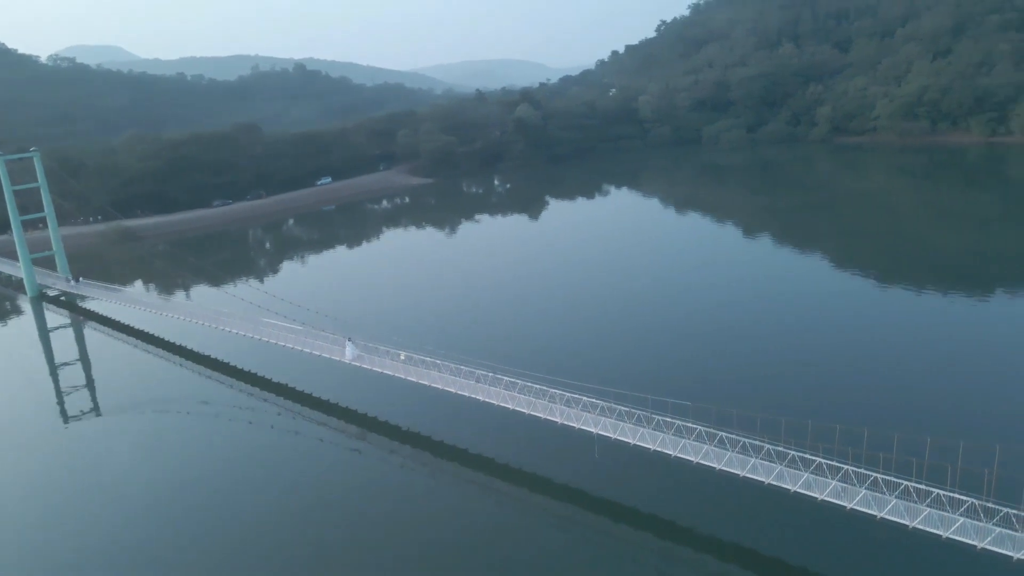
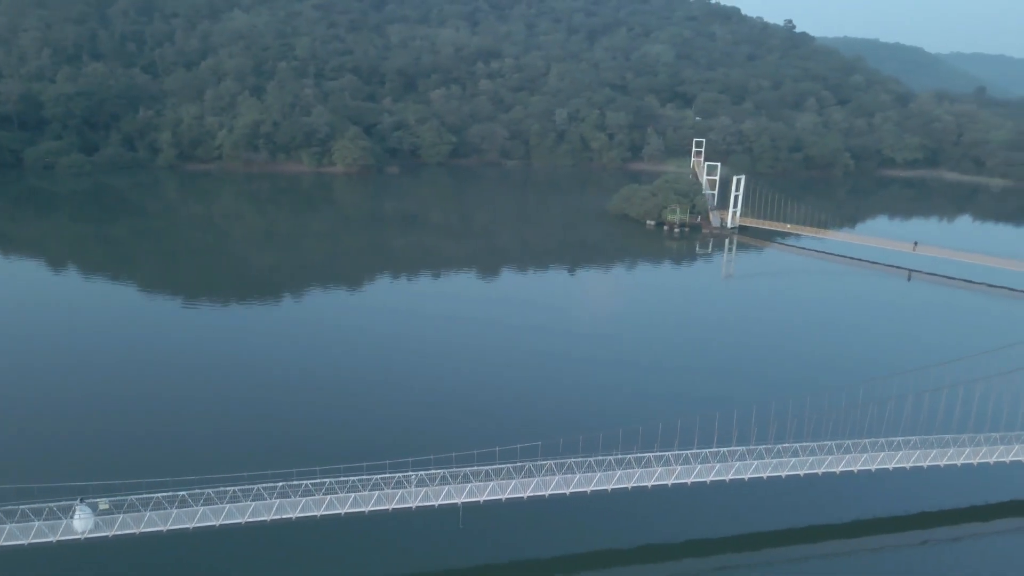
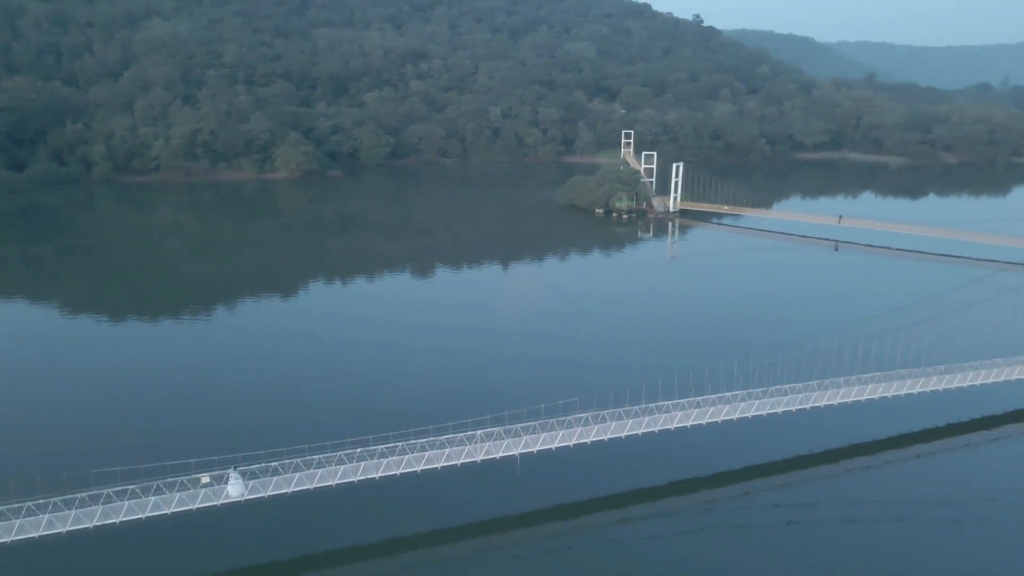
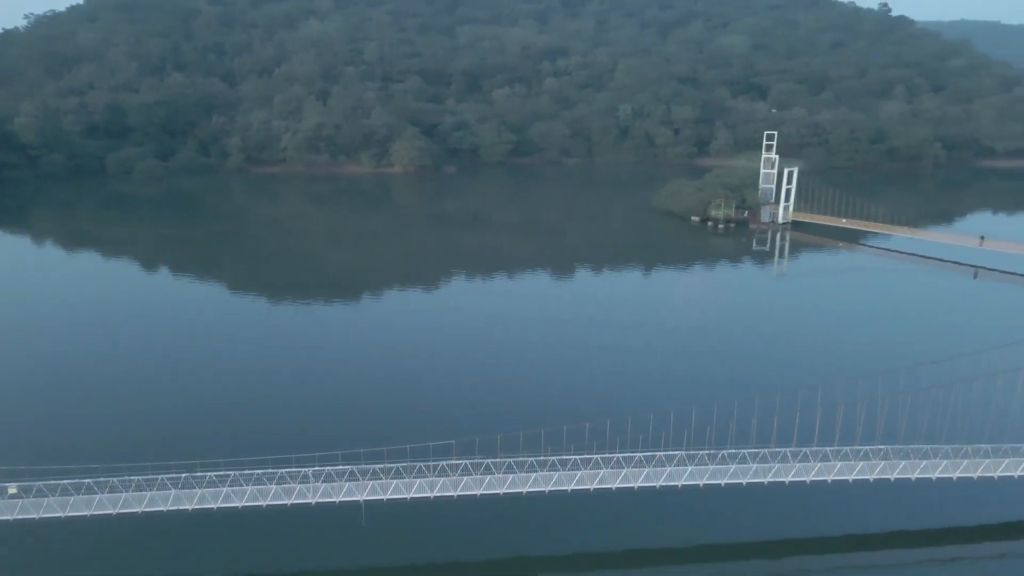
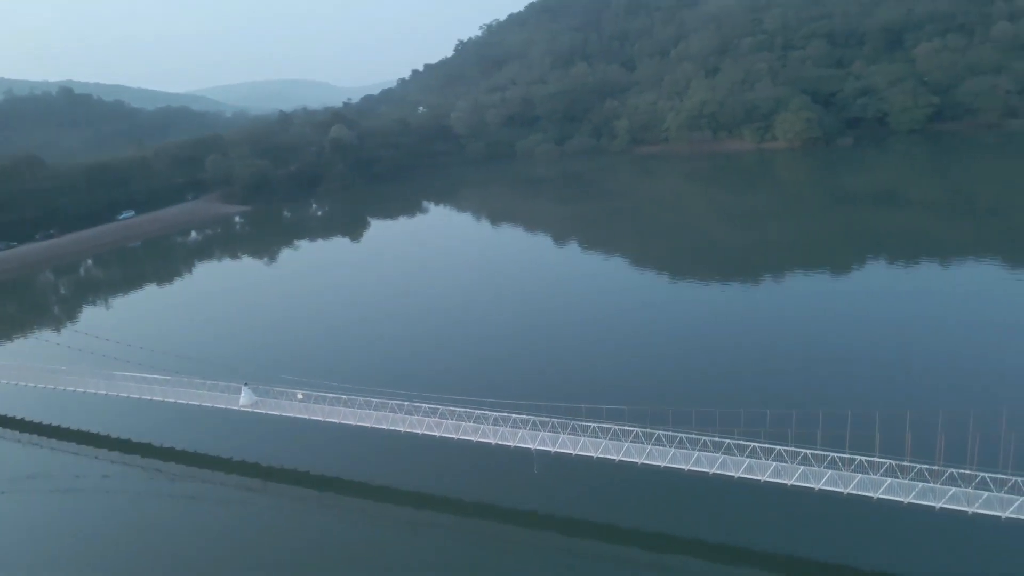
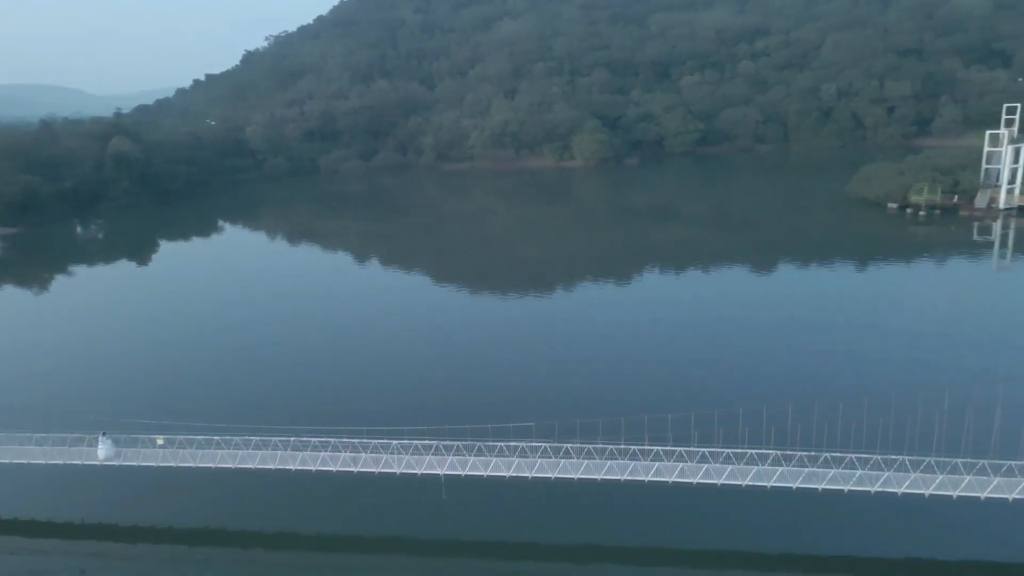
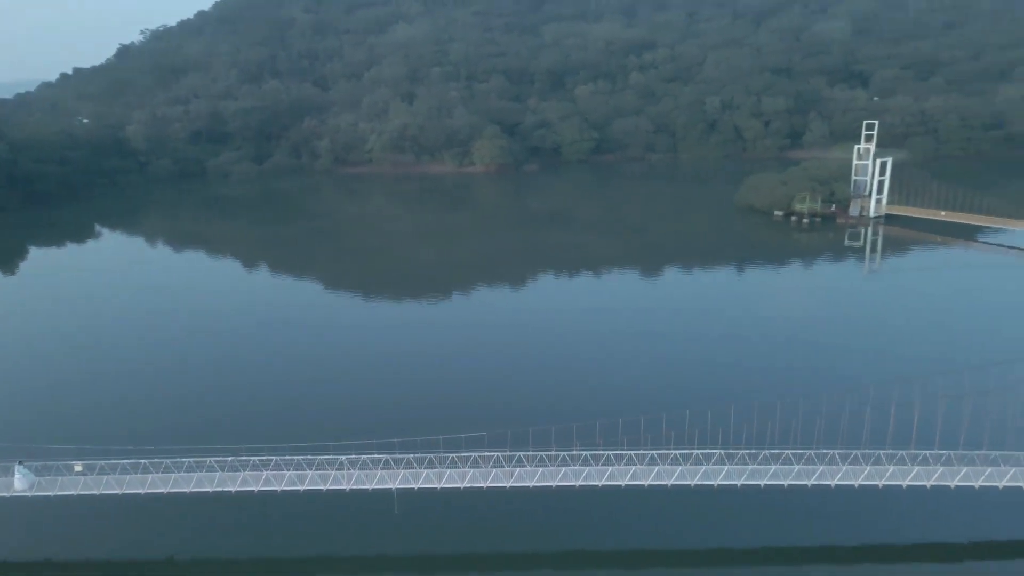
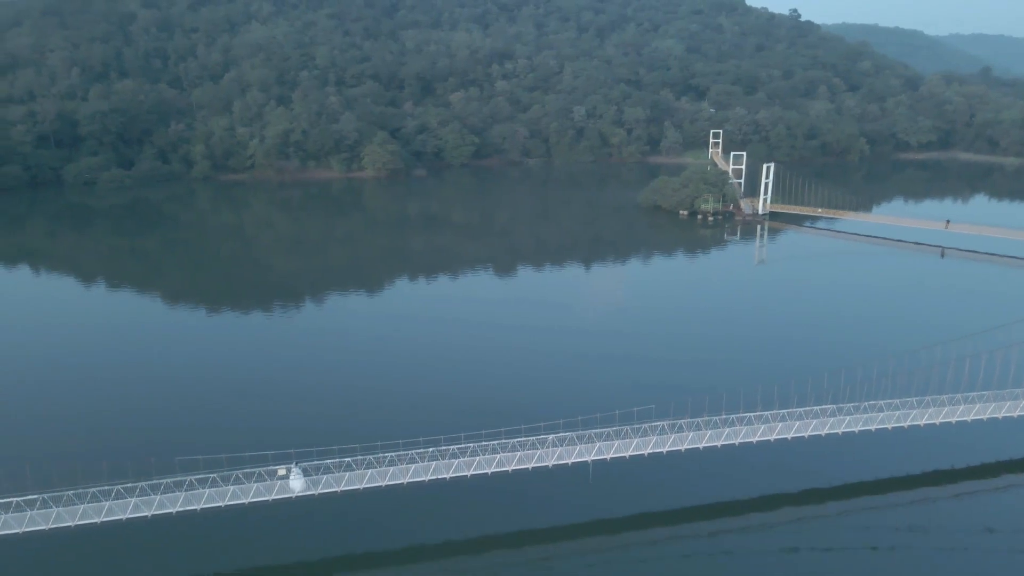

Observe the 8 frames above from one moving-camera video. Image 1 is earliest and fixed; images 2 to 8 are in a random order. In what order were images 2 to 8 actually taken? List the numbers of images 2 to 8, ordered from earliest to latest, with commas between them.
5, 6, 7, 4, 2, 8, 3
